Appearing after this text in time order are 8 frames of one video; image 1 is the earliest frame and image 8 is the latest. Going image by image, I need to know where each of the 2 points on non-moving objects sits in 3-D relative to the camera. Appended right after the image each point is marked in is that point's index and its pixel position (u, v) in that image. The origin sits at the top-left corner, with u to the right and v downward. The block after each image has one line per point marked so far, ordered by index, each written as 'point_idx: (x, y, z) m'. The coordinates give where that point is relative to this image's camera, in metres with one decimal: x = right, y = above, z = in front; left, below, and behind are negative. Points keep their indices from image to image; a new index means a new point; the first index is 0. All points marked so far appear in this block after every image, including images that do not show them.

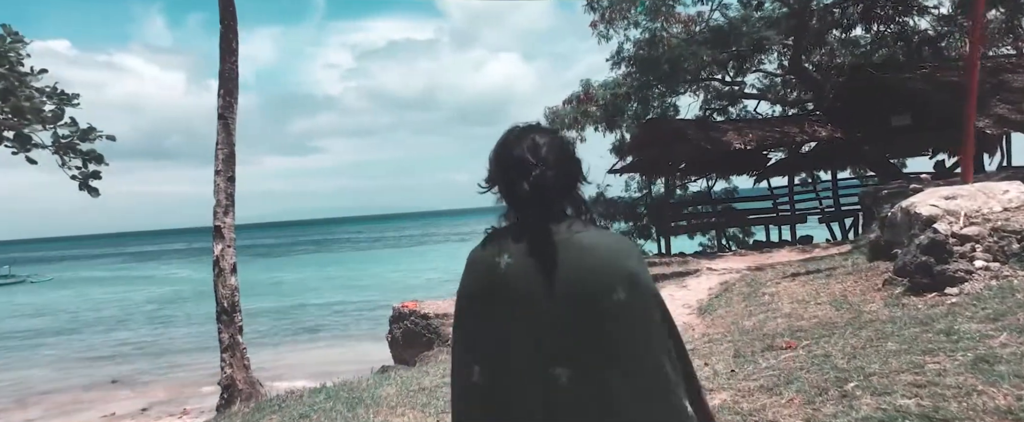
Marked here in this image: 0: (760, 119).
0: (+5.8, +2.1, +17.8) m
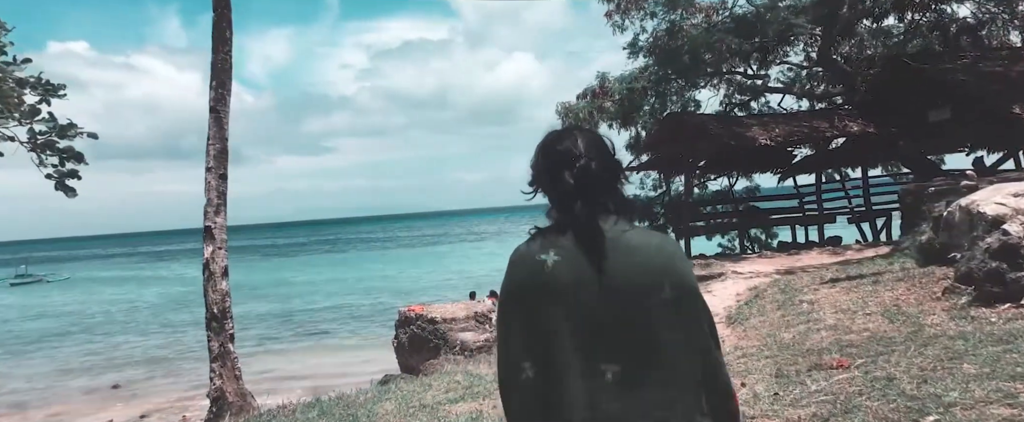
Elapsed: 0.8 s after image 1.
0: (+6.1, +2.2, +16.9) m
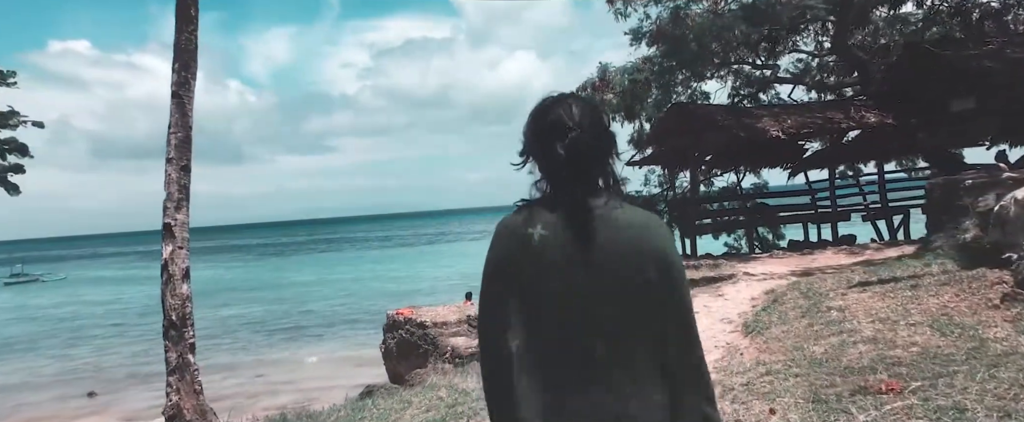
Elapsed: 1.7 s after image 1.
0: (+6.0, +2.2, +16.0) m
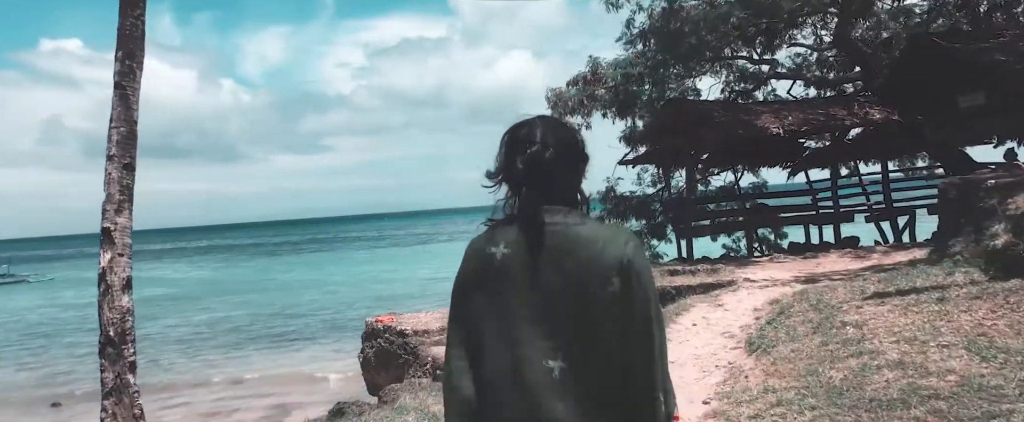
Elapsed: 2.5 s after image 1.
0: (+5.7, +2.2, +15.2) m
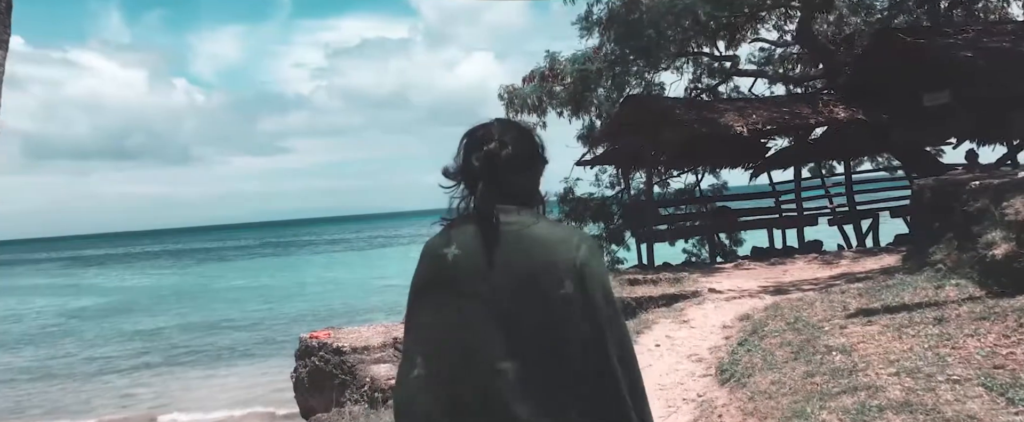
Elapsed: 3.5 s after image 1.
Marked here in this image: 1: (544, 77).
0: (+4.8, +2.1, +14.6) m
1: (+0.6, +2.7, +15.6) m
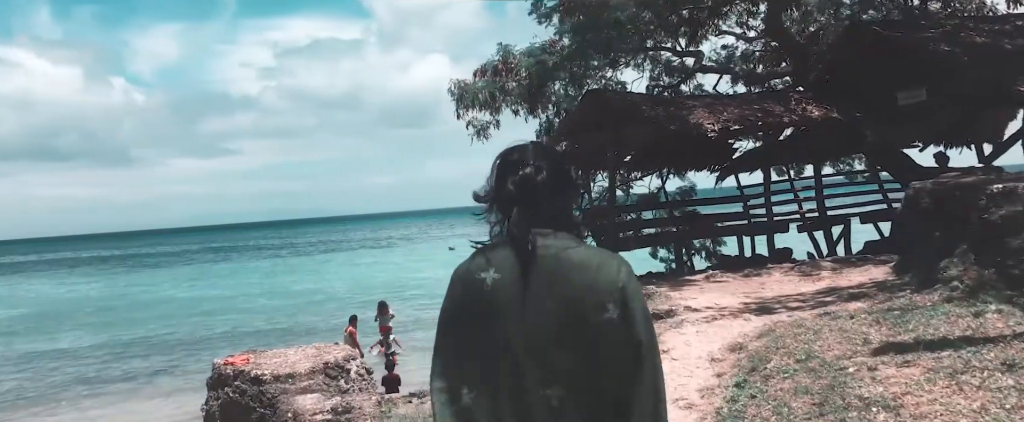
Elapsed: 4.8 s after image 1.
0: (+3.9, +2.0, +13.5) m
1: (-0.3, +2.6, +14.3) m
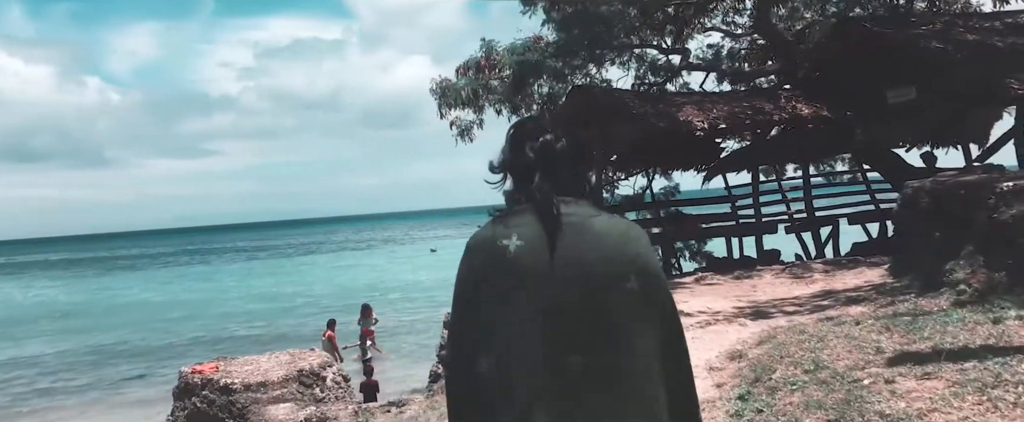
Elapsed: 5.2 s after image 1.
0: (+3.6, +2.0, +13.2) m
1: (-0.6, +2.6, +13.9) m
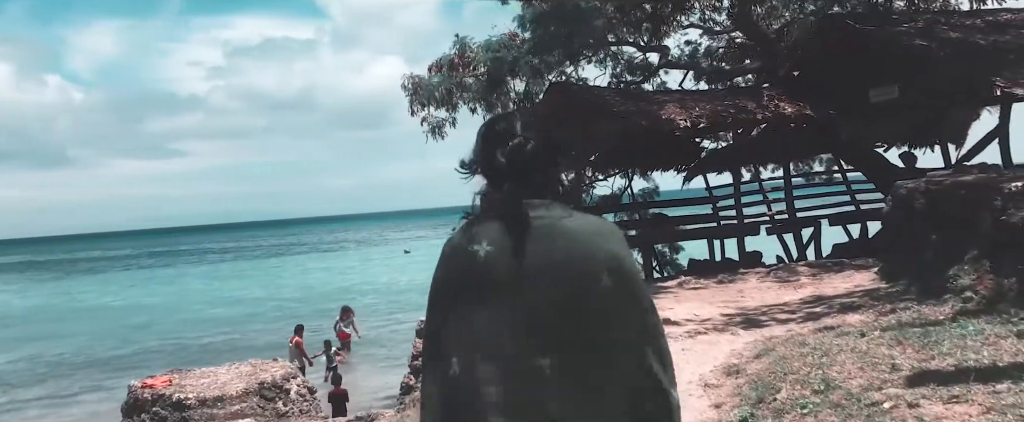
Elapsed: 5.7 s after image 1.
0: (+3.1, +2.0, +12.8) m
1: (-1.1, +2.6, +13.3) m
